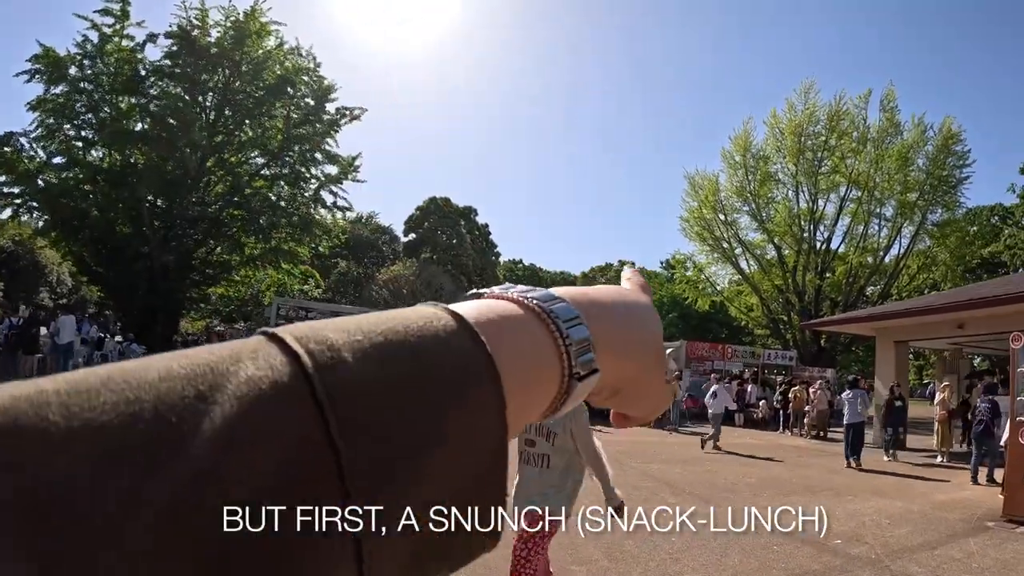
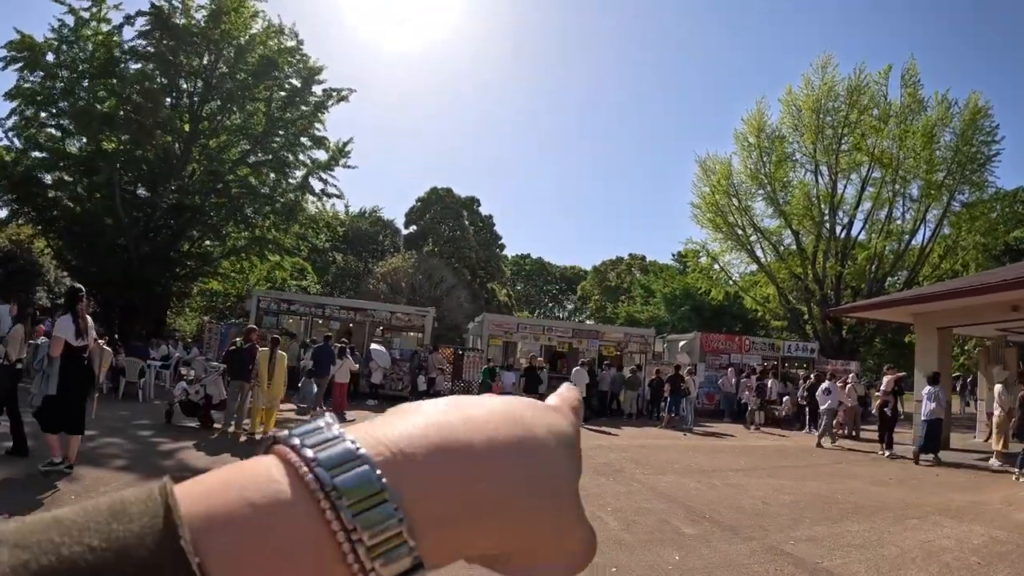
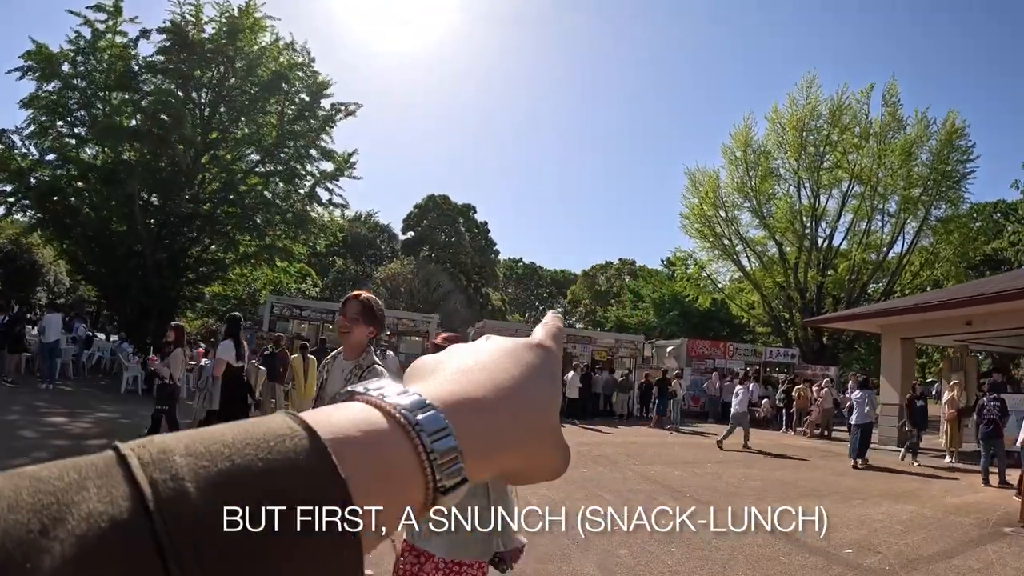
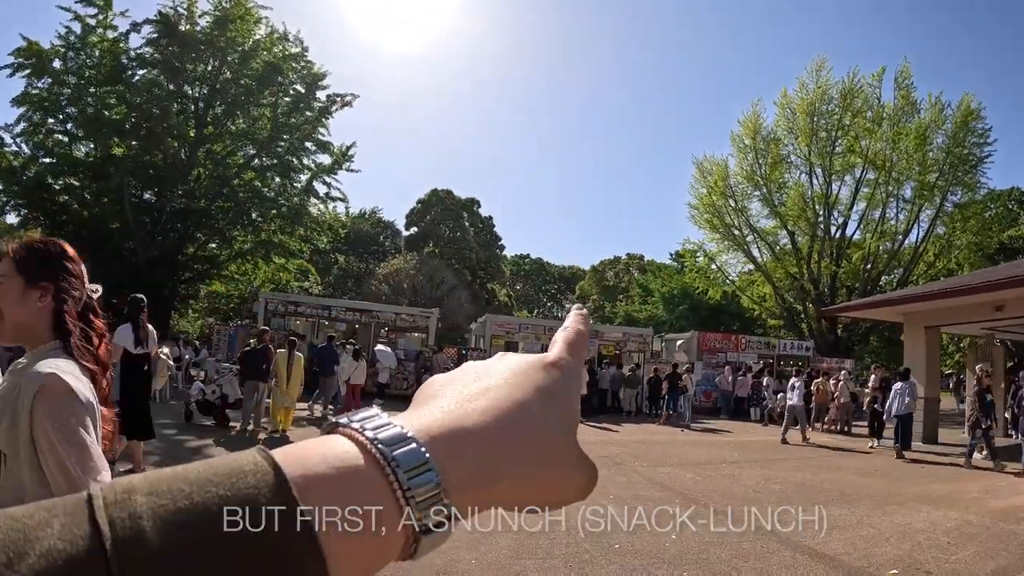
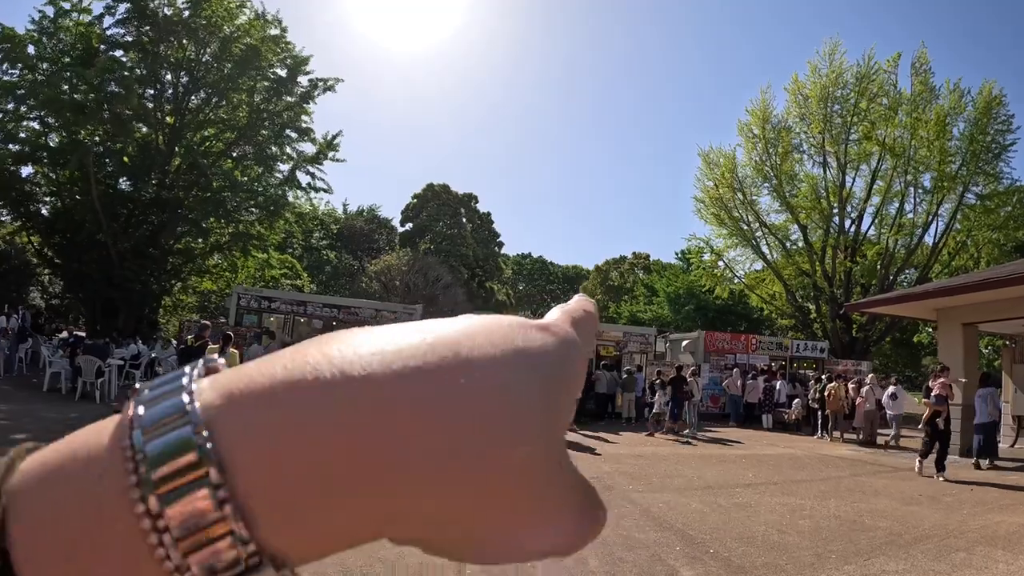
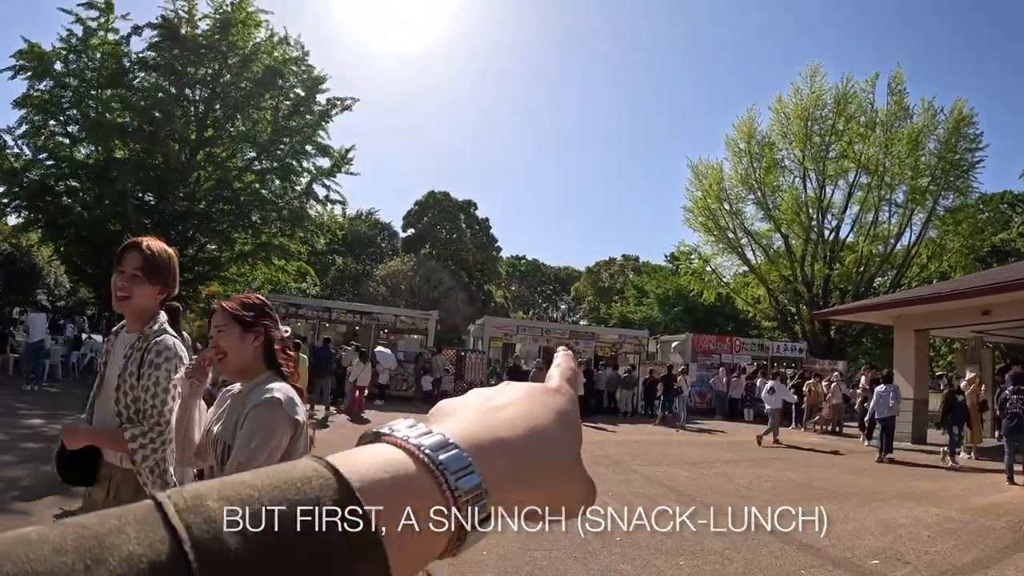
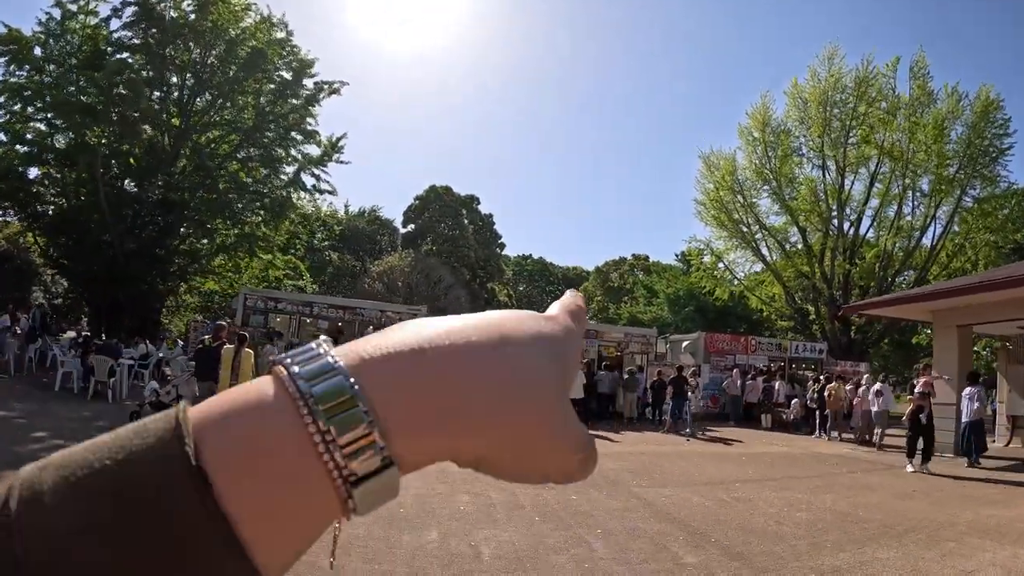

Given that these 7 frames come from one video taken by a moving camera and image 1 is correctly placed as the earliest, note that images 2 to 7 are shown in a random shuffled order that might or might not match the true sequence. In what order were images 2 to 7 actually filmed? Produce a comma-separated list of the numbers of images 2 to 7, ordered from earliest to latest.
3, 6, 4, 2, 7, 5
